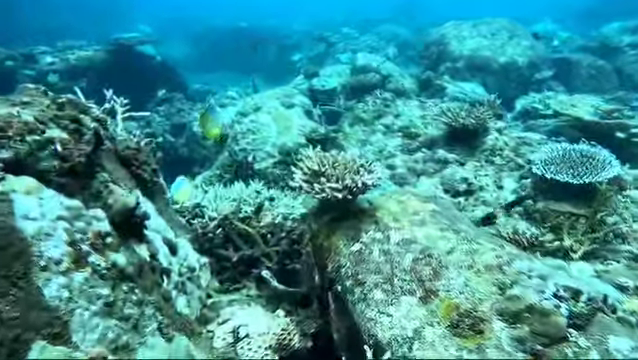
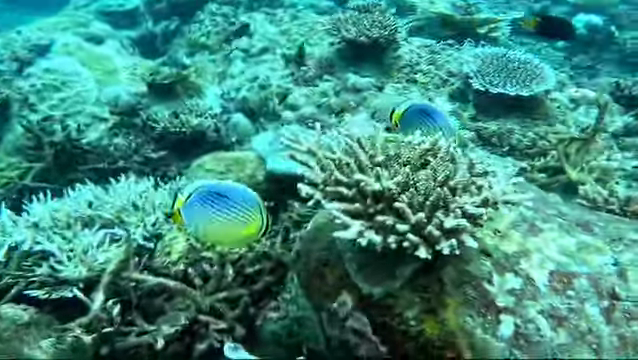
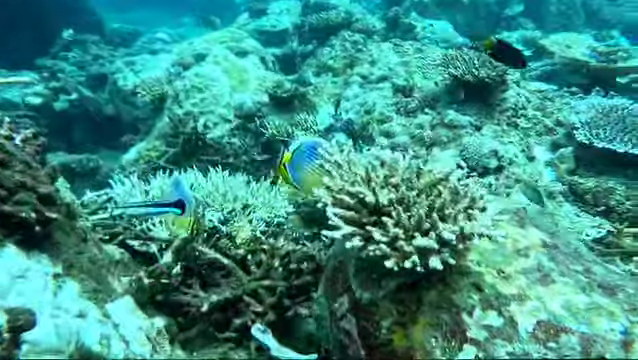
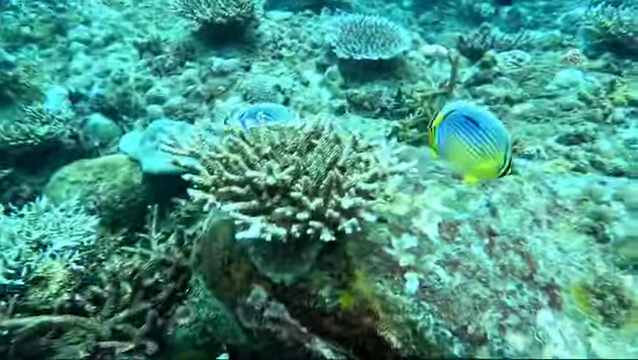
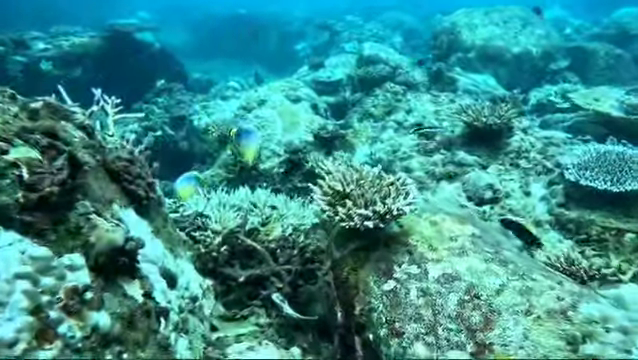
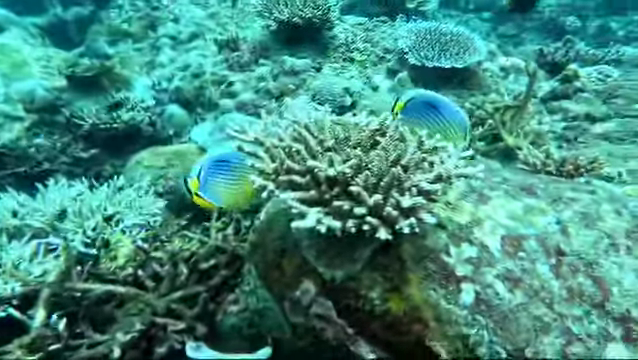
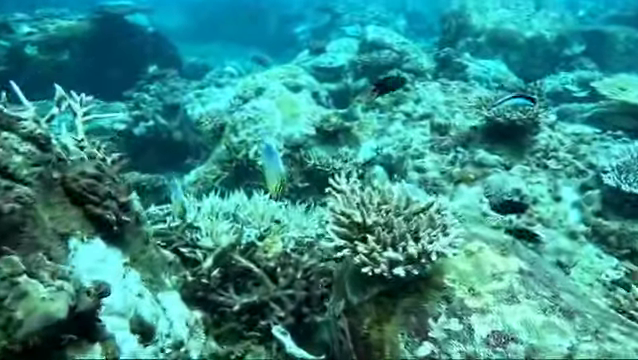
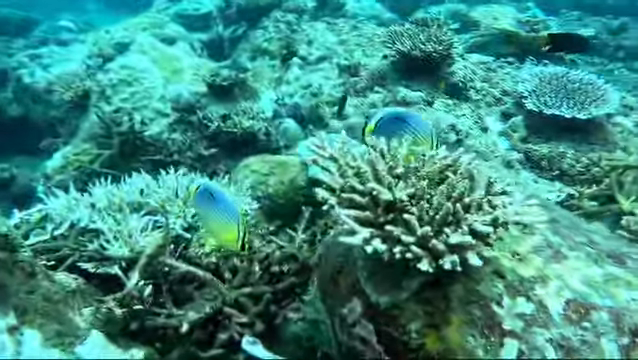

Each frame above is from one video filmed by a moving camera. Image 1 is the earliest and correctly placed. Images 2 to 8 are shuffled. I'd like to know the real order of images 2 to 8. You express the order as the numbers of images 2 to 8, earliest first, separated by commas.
5, 7, 3, 8, 2, 6, 4
